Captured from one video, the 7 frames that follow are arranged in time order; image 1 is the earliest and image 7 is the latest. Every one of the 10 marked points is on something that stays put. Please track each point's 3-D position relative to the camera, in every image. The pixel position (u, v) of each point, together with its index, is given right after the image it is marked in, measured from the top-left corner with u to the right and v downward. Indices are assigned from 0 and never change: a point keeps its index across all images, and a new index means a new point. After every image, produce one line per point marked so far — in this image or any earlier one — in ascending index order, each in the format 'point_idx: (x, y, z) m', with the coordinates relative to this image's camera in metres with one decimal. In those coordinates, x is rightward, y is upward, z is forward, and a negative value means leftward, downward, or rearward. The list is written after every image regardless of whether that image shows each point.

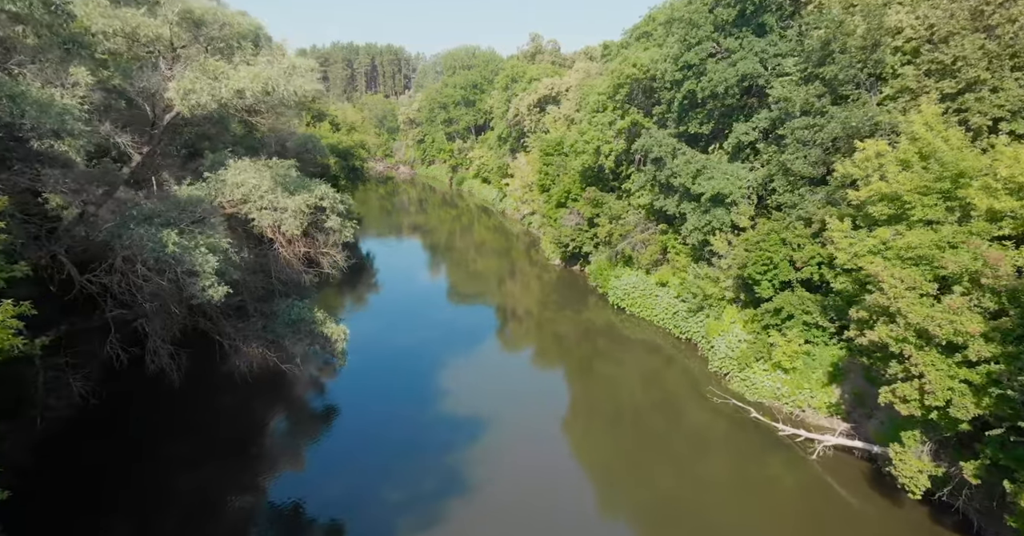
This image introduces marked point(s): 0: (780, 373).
0: (+8.4, -3.3, +19.1) m
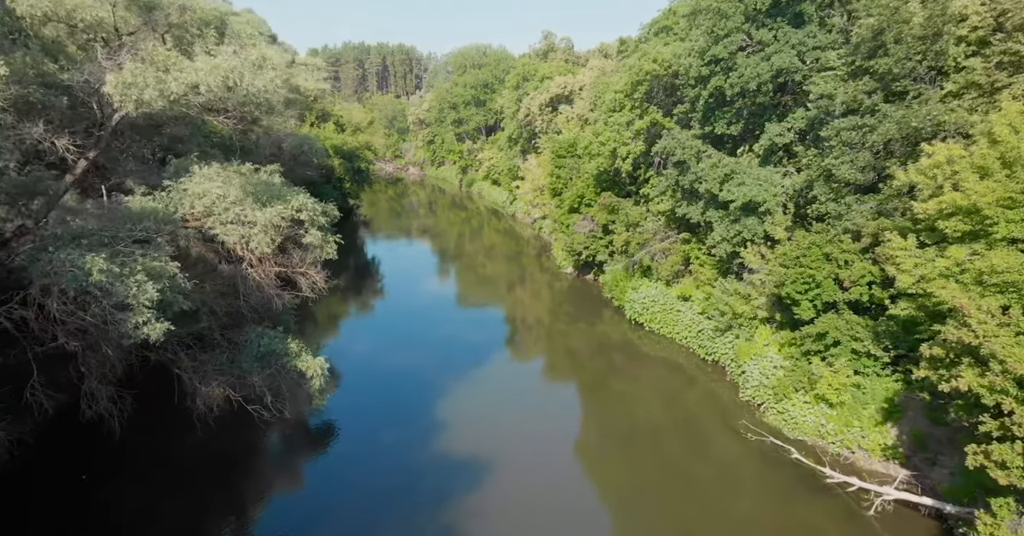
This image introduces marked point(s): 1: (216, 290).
0: (+8.6, -3.8, +16.8) m
1: (-6.1, -0.4, +12.6) m
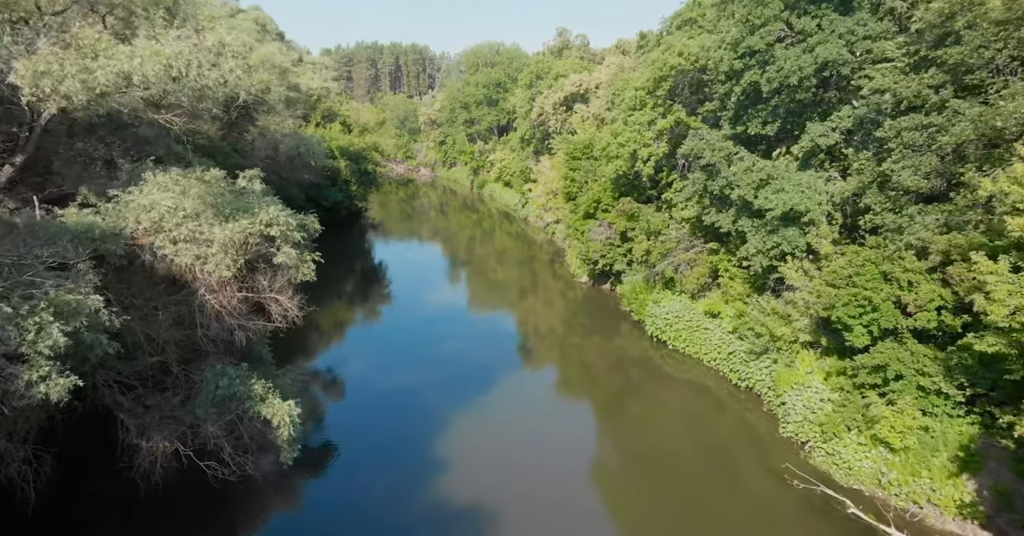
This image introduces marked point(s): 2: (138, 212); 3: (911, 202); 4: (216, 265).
0: (+8.9, -4.4, +14.5) m
1: (-6.0, -0.9, +10.6) m
2: (-6.3, +0.9, +10.2) m
3: (+10.3, +1.7, +15.6) m
4: (-5.4, 0.0, +10.8) m
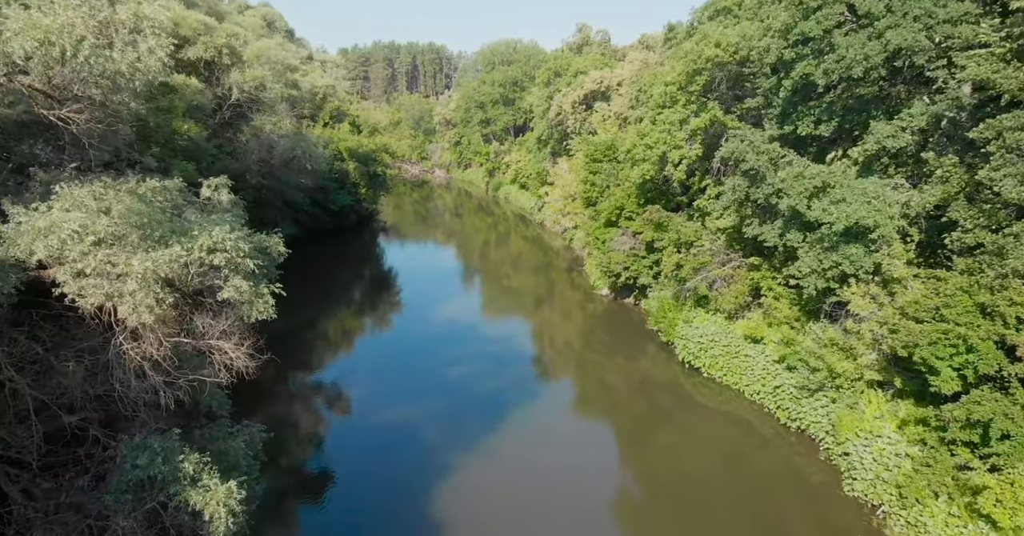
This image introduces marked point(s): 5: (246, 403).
0: (+9.1, -5.0, +11.7) m
1: (-5.8, -1.4, +8.3) m
2: (-6.2, +0.4, +7.8) m
3: (+10.5, +1.1, +12.8) m
4: (-5.2, -0.5, +8.4) m
5: (-8.7, -4.3, +19.6) m
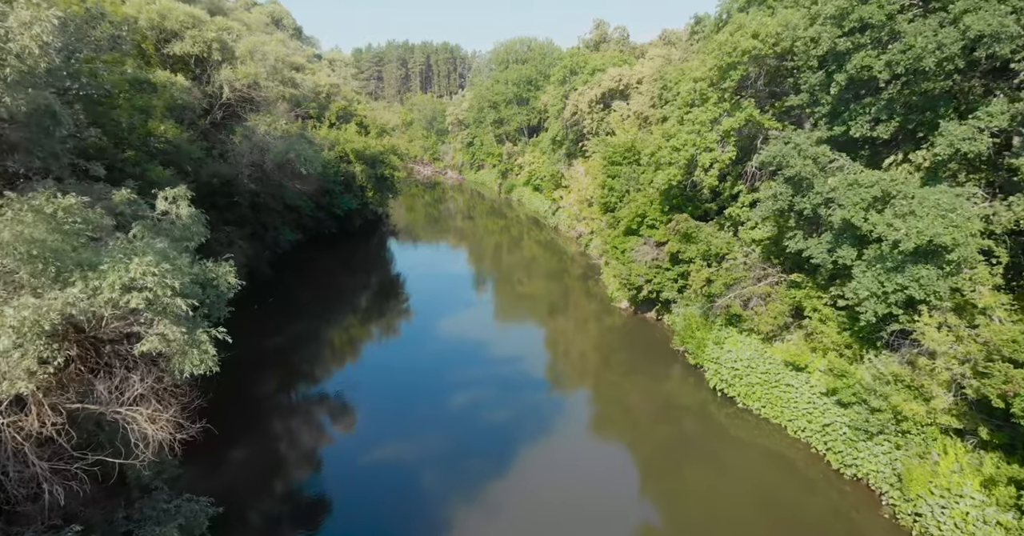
0: (+9.2, -5.5, +9.3) m
1: (-5.8, -1.9, +6.3) m
2: (-6.1, -0.1, +5.8) m
3: (+10.7, +0.5, +10.4) m
4: (-5.1, -1.0, +6.4) m
5: (-8.4, -4.7, +17.6) m
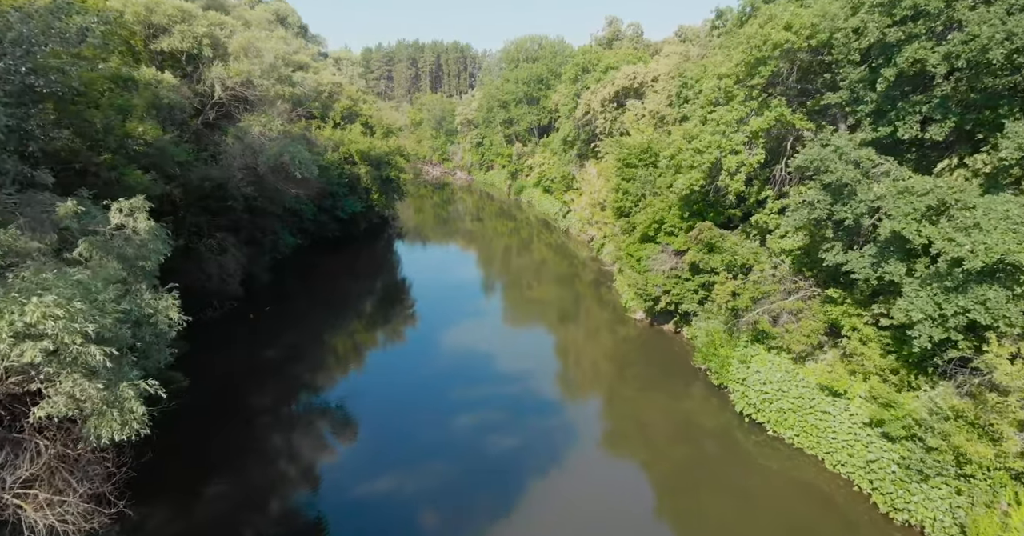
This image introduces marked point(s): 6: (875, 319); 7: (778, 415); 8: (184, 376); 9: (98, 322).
0: (+9.3, -6.0, +7.6) m
1: (-5.7, -2.3, +4.8) m
2: (-6.1, -0.4, +4.4) m
3: (+10.8, +0.1, +8.7) m
4: (-5.1, -1.4, +4.9) m
5: (-8.2, -5.1, +16.2) m
6: (+9.6, -1.4, +16.1) m
7: (+7.5, -4.1, +17.2) m
8: (-10.8, -3.6, +19.9) m
9: (-3.9, -0.5, +6.0) m
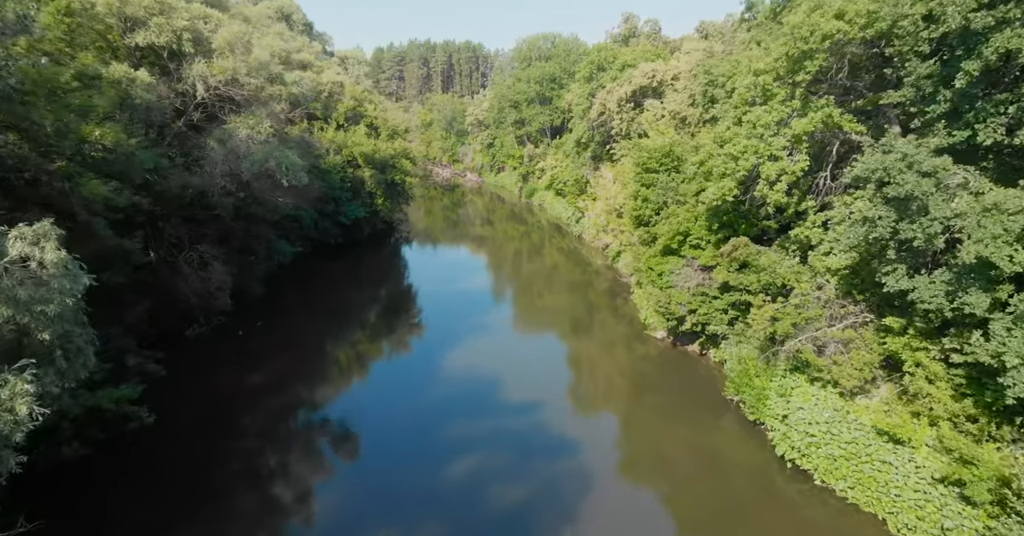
0: (+9.3, -6.6, +5.3) m
1: (-5.8, -2.8, +2.8) m
2: (-6.1, -1.0, +2.4) m
3: (+10.9, -0.5, +6.3) m
4: (-5.1, -1.9, +2.9) m
5: (-8.0, -5.6, +14.2) m
6: (+9.8, -2.0, +13.8) m
7: (+7.7, -4.7, +14.9) m
8: (-10.5, -4.1, +17.9) m
9: (-3.9, -1.1, +3.9) m
